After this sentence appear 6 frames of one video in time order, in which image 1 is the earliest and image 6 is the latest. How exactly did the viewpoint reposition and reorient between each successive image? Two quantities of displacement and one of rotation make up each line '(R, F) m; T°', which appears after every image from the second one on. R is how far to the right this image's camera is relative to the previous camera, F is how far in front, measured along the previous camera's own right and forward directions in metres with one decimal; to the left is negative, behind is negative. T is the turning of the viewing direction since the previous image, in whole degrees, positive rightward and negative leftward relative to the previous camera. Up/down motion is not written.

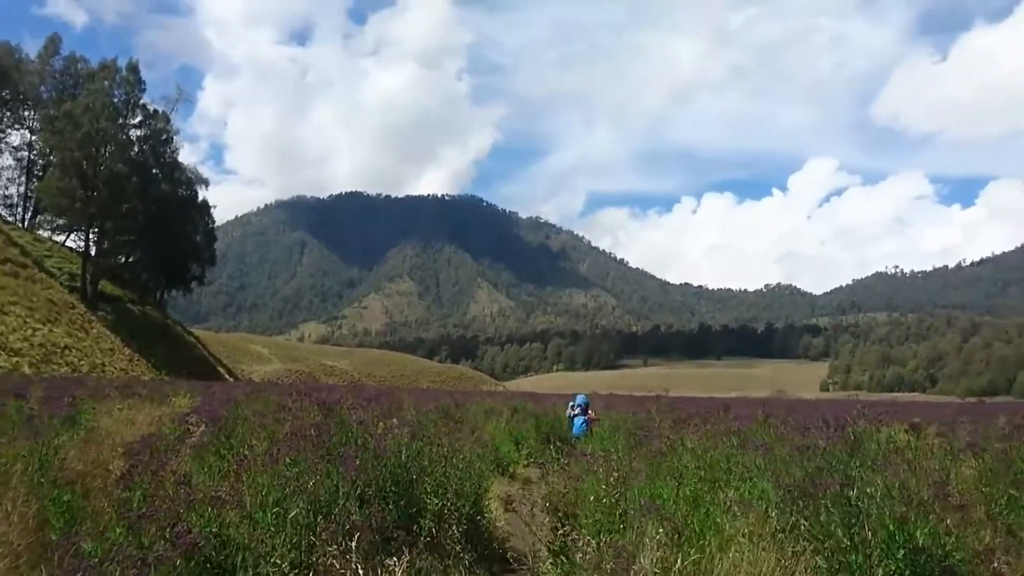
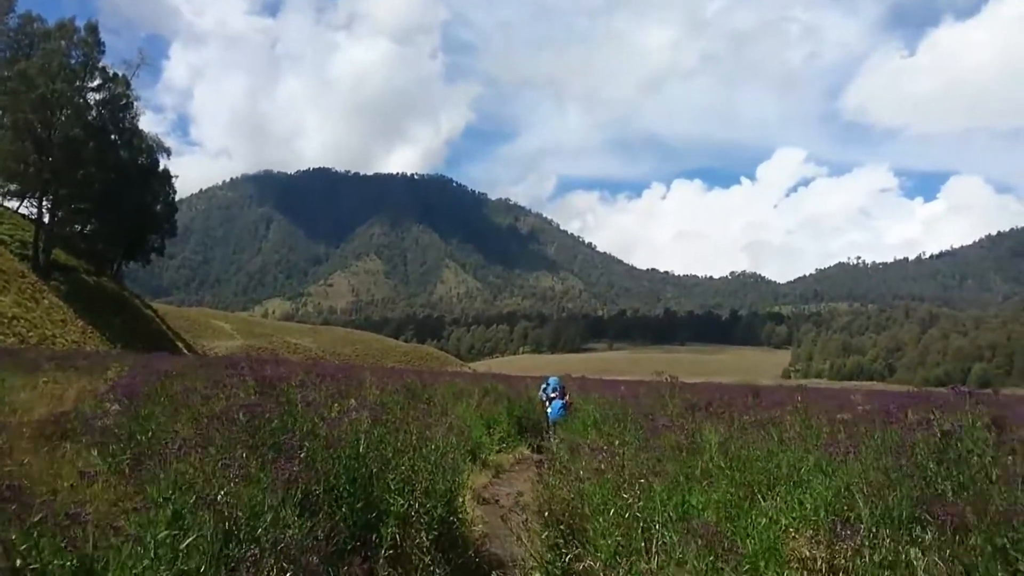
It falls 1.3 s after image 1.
(0.0, +0.4) m; +2°
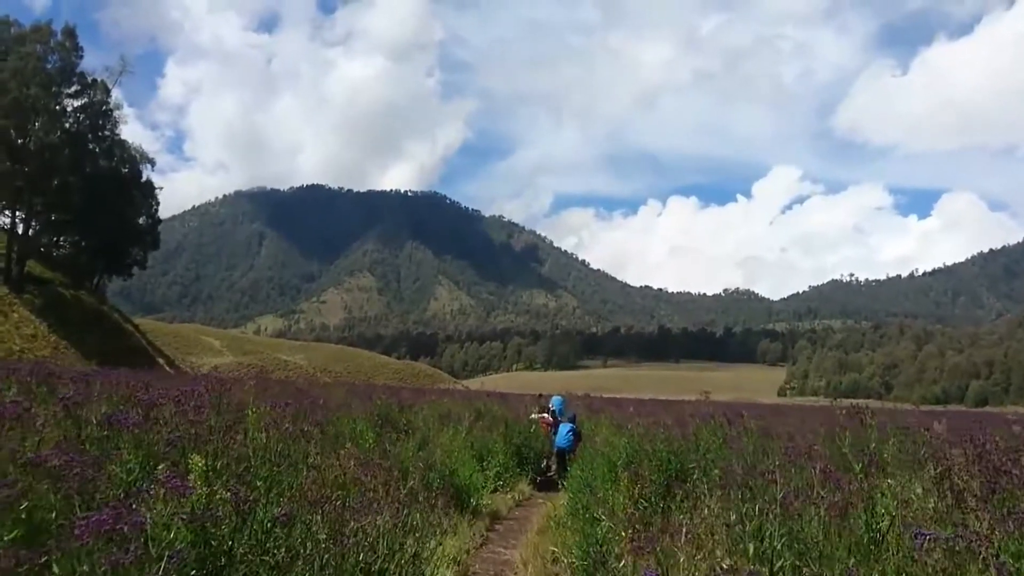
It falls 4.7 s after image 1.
(0.0, +0.9) m; 0°
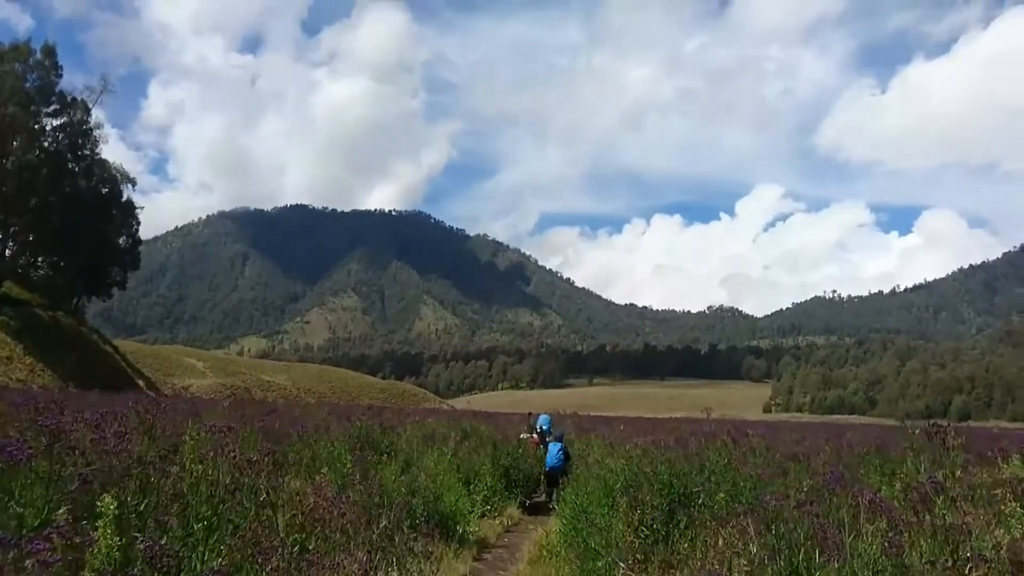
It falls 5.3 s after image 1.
(0.0, +0.2) m; +1°
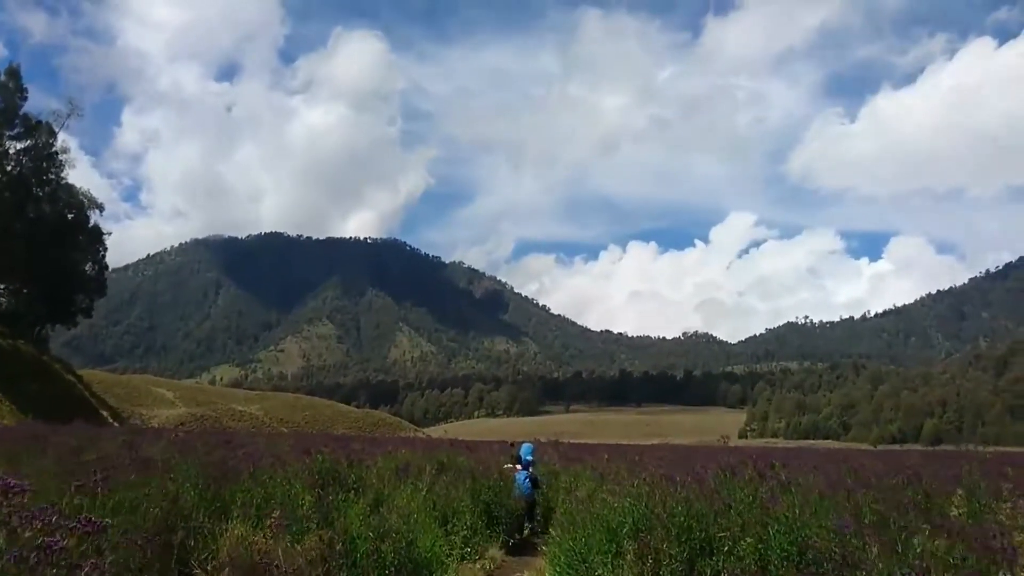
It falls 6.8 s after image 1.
(0.0, +0.3) m; +2°
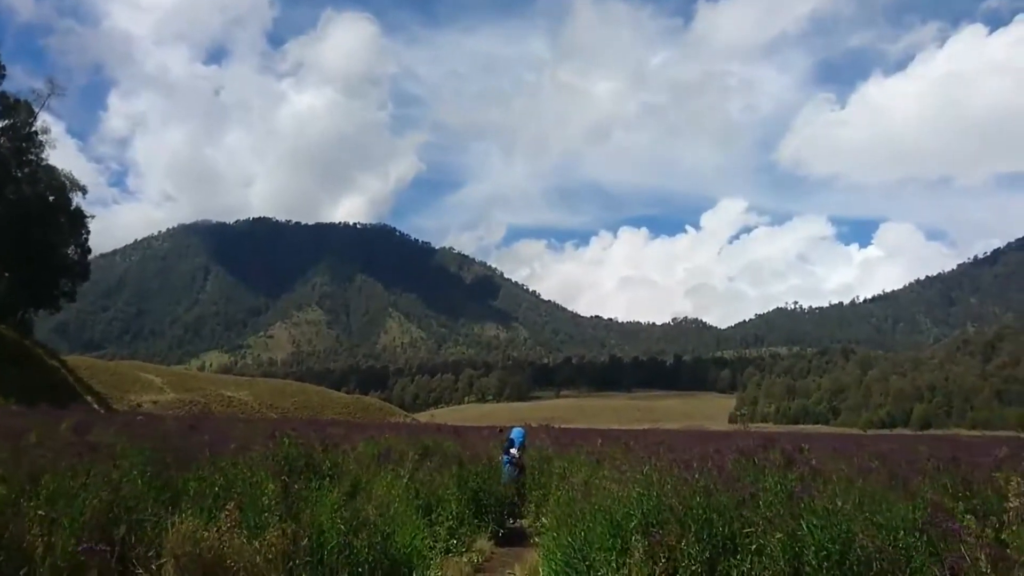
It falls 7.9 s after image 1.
(0.0, +0.3) m; +1°
